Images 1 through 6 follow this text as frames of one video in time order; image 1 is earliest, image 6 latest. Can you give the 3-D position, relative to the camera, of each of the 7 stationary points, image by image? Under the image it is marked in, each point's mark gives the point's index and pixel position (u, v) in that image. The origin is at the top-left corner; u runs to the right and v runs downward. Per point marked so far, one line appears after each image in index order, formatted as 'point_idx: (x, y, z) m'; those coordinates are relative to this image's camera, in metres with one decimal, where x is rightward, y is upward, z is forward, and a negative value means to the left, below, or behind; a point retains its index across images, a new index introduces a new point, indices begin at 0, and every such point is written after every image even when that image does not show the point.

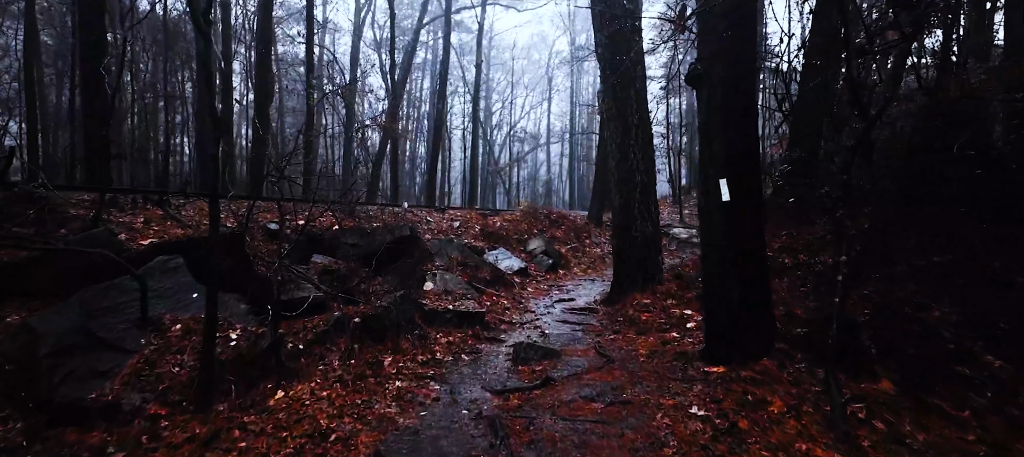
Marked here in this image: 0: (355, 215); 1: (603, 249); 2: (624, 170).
0: (-3.0, +0.3, +10.8) m
1: (+2.8, -0.6, +17.4) m
2: (+1.9, +1.0, +9.4) m
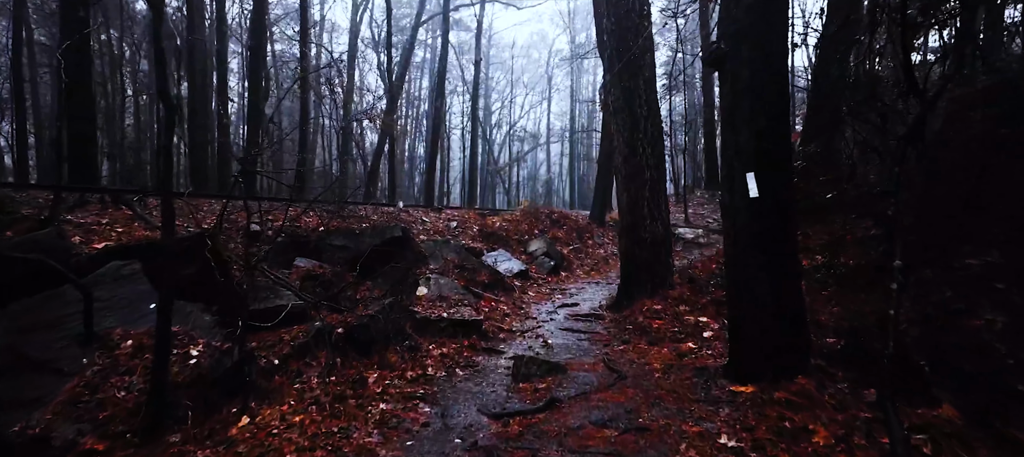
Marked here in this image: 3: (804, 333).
0: (-3.0, +0.2, +10.2) m
1: (+2.8, -0.6, +16.7) m
2: (+1.9, +1.0, +8.7) m
3: (+2.5, -0.9, +4.9) m
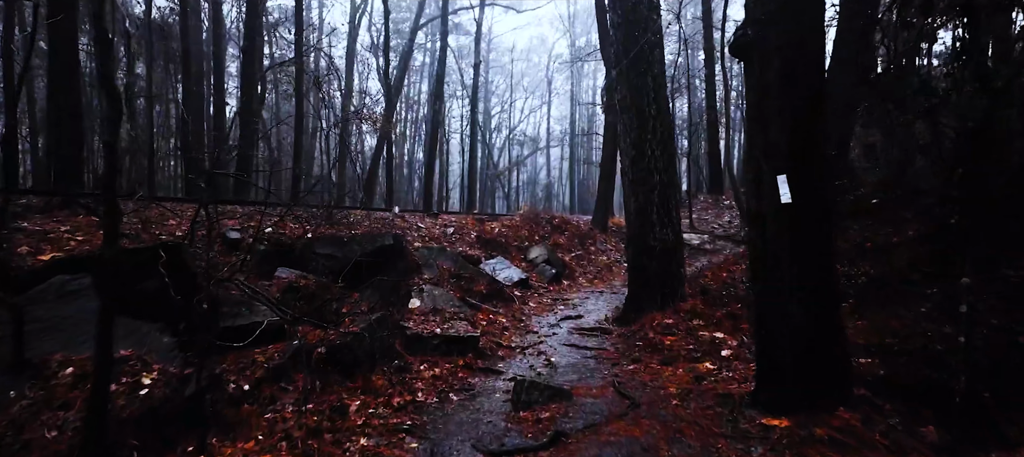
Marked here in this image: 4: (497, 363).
0: (-3.0, +0.1, +9.6) m
1: (+2.8, -0.8, +16.1) m
2: (+1.8, +0.9, +8.1) m
3: (+2.5, -1.0, +4.3) m
4: (-0.2, -1.5, +6.5) m
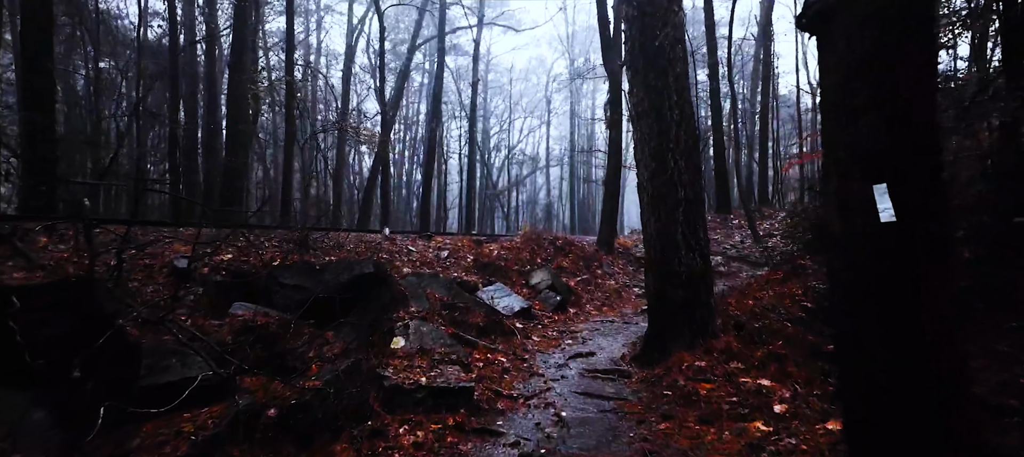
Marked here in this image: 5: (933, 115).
0: (-3.0, -0.2, +8.4) m
1: (+2.8, -1.4, +14.9) m
2: (+1.9, +0.6, +7.0) m
3: (+2.5, -1.1, +3.1) m
4: (-0.2, -1.8, +5.3) m
5: (+2.4, +0.7, +3.2) m
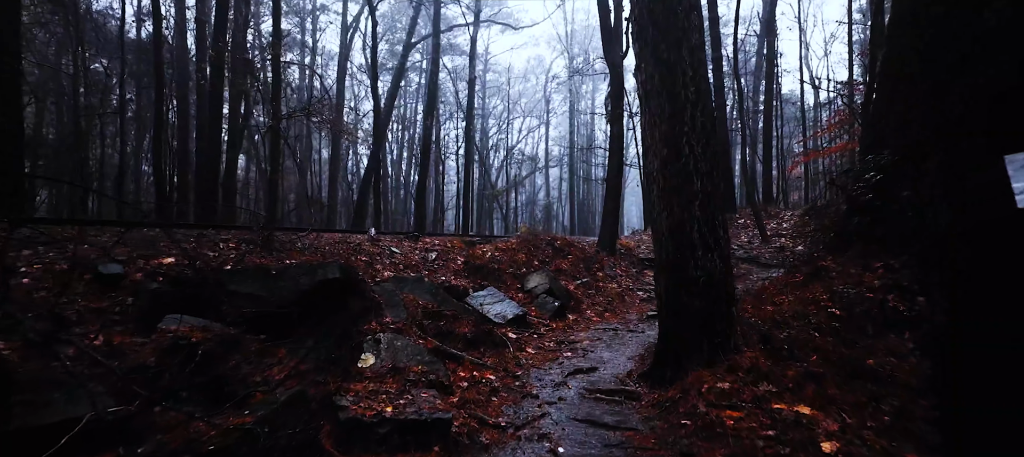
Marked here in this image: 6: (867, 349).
0: (-3.1, -0.2, +7.4) m
1: (+2.6, -1.4, +13.9) m
2: (+1.7, +0.6, +6.0) m
3: (+2.4, -1.1, +2.1) m
4: (-0.3, -1.8, +4.3) m
5: (+2.2, +0.7, +2.2) m
6: (+4.3, -1.4, +6.9) m
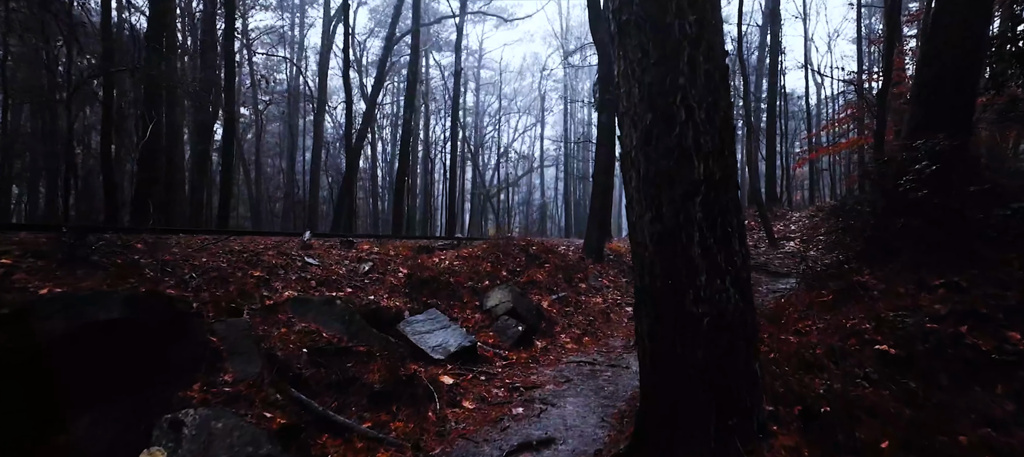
0: (-3.8, -0.3, +5.2) m
1: (+1.9, -1.4, +11.7) m
2: (+1.0, +0.5, +3.8) m
3: (+1.7, -1.2, -0.1) m
4: (-1.0, -1.8, +2.1) m
5: (+1.5, +0.6, 0.0) m
6: (+3.6, -1.5, +4.6) m
